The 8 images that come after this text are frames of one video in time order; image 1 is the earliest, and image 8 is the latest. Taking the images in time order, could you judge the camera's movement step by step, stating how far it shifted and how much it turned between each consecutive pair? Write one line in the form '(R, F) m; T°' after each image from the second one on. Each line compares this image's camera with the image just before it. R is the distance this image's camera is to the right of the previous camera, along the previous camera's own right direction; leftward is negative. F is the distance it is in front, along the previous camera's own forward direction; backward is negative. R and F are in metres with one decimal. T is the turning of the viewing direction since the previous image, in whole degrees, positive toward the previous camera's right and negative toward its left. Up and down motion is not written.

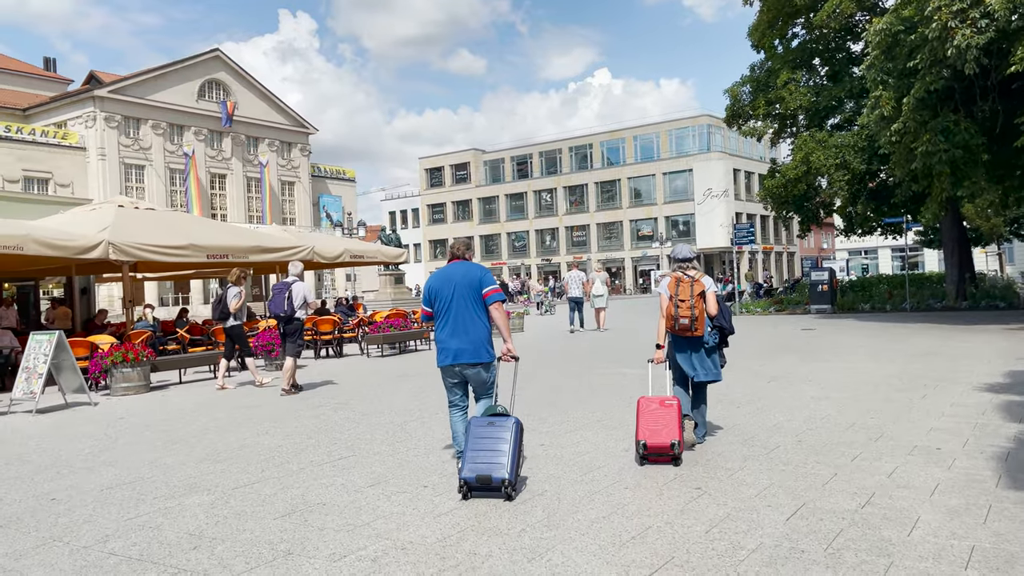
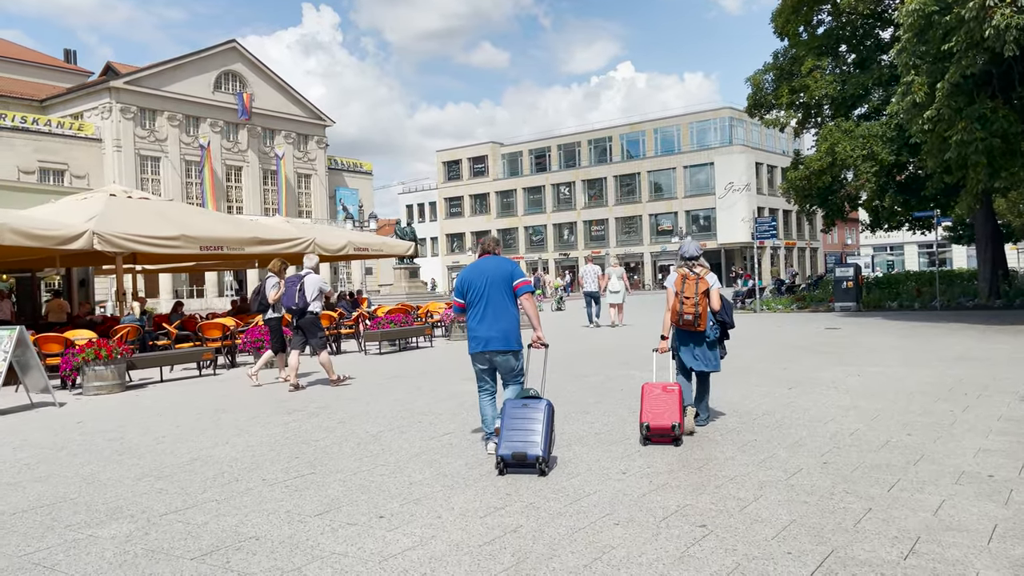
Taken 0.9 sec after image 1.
(+0.3, +0.8) m; -1°
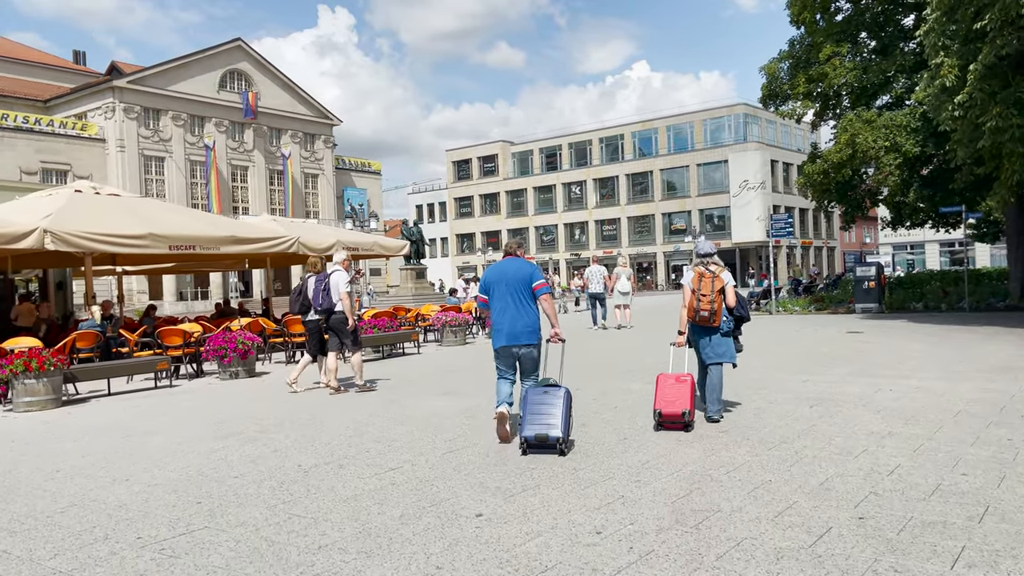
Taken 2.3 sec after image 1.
(+0.4, +1.3) m; -1°
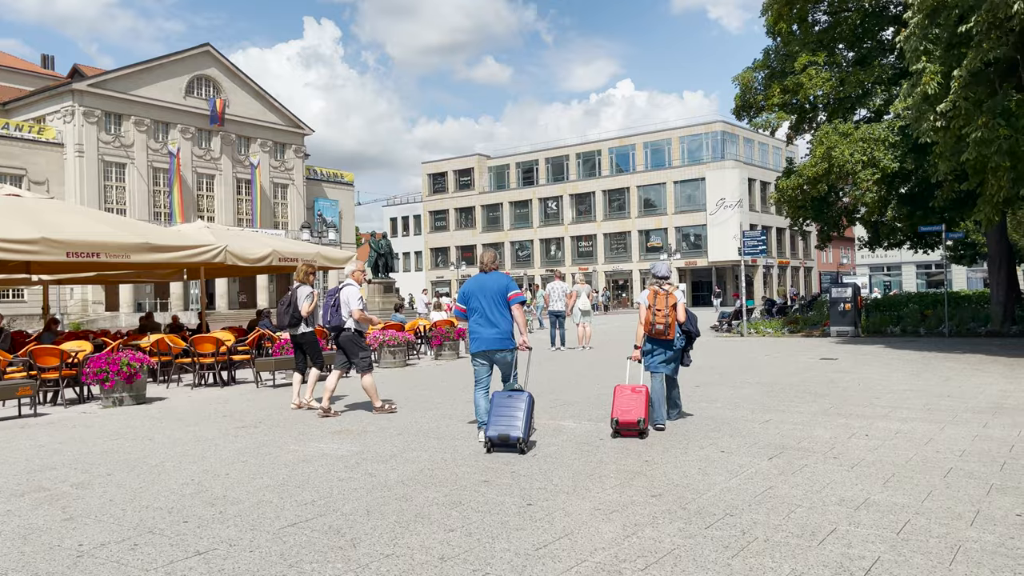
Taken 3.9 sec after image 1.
(+0.7, +1.5) m; +1°
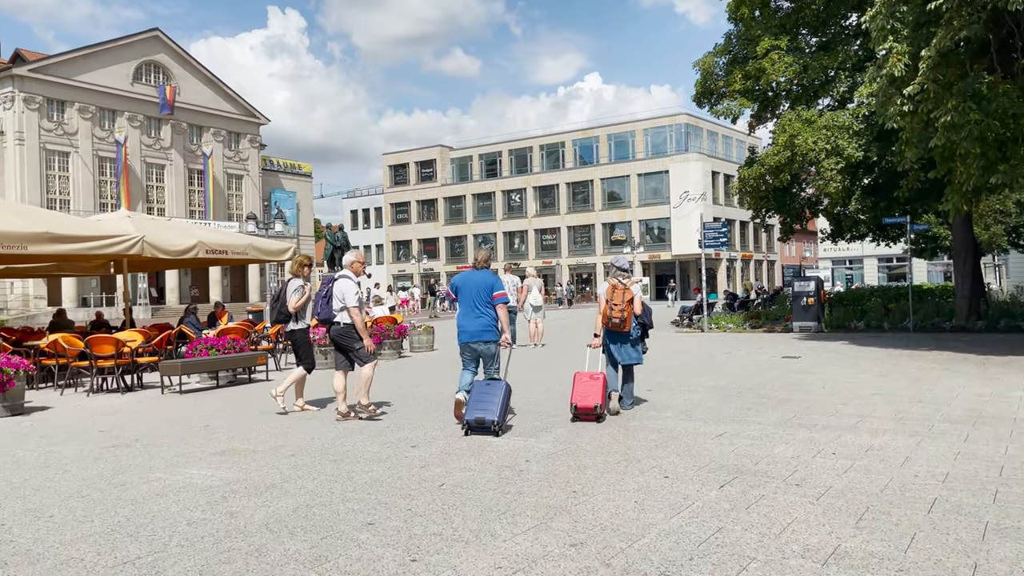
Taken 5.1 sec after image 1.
(+0.4, +1.1) m; +2°
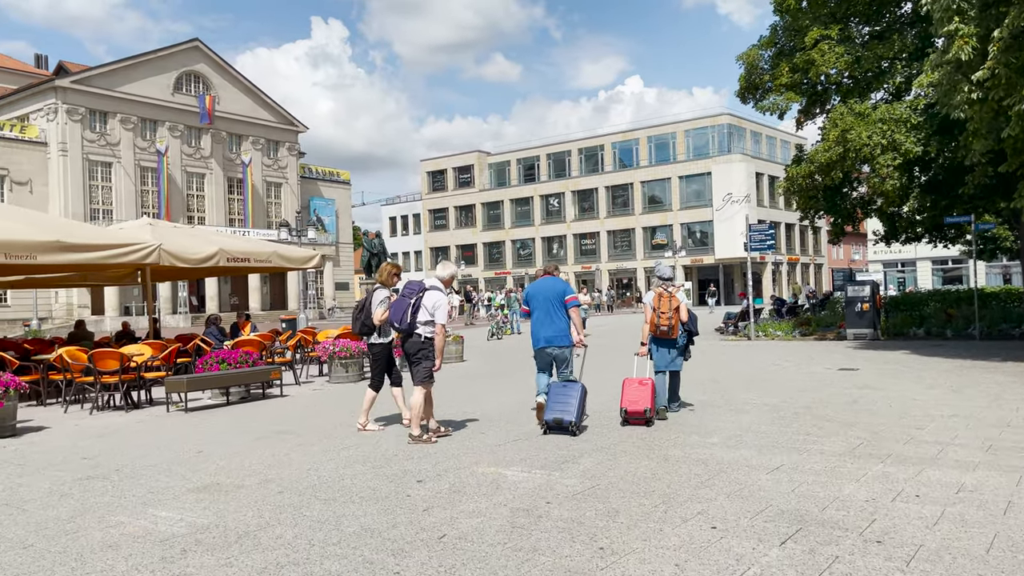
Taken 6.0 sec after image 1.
(+0.2, +0.9) m; -3°
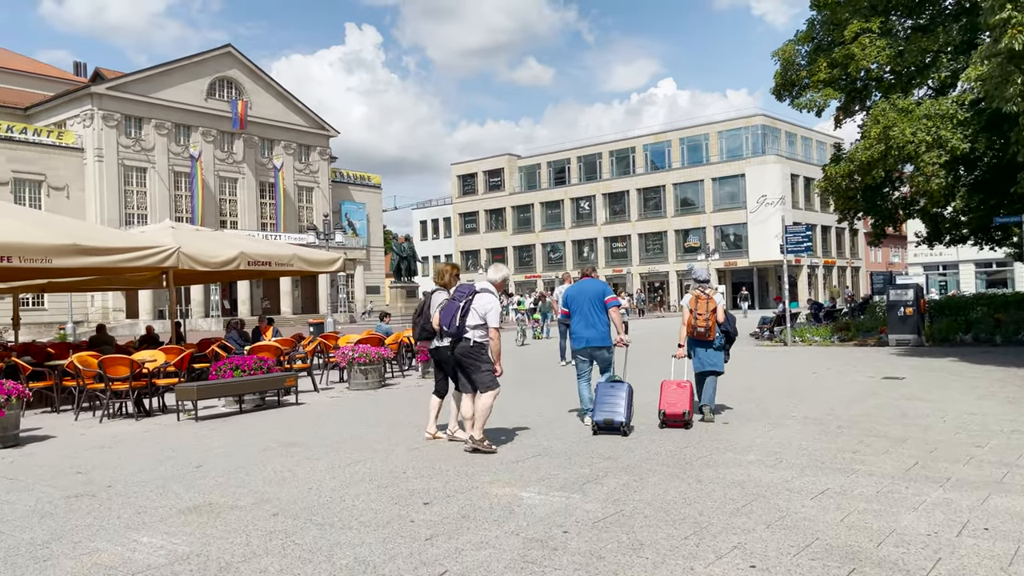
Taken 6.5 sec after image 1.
(+0.1, +0.5) m; -2°
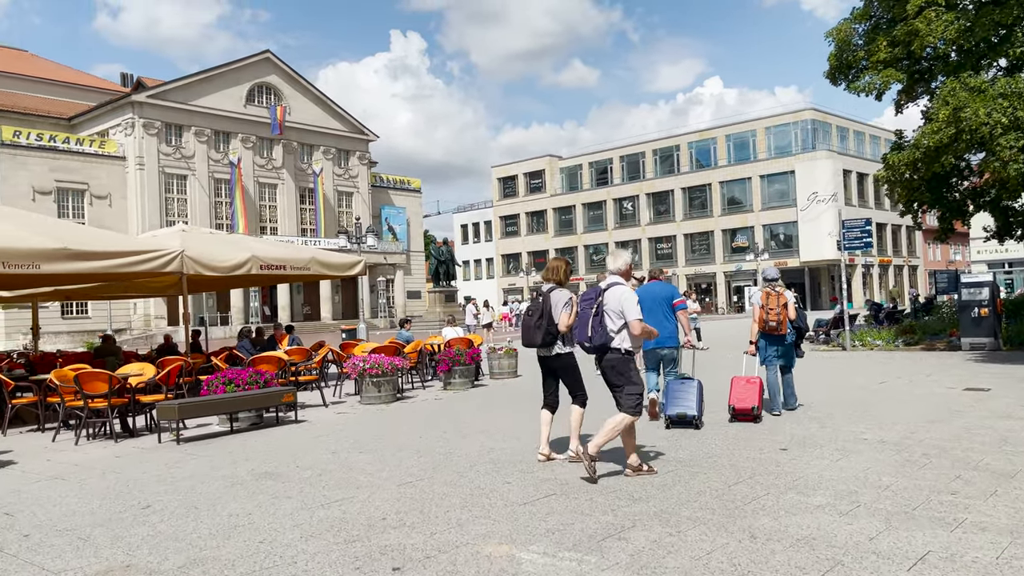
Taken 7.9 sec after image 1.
(+0.3, +1.3) m; -3°
